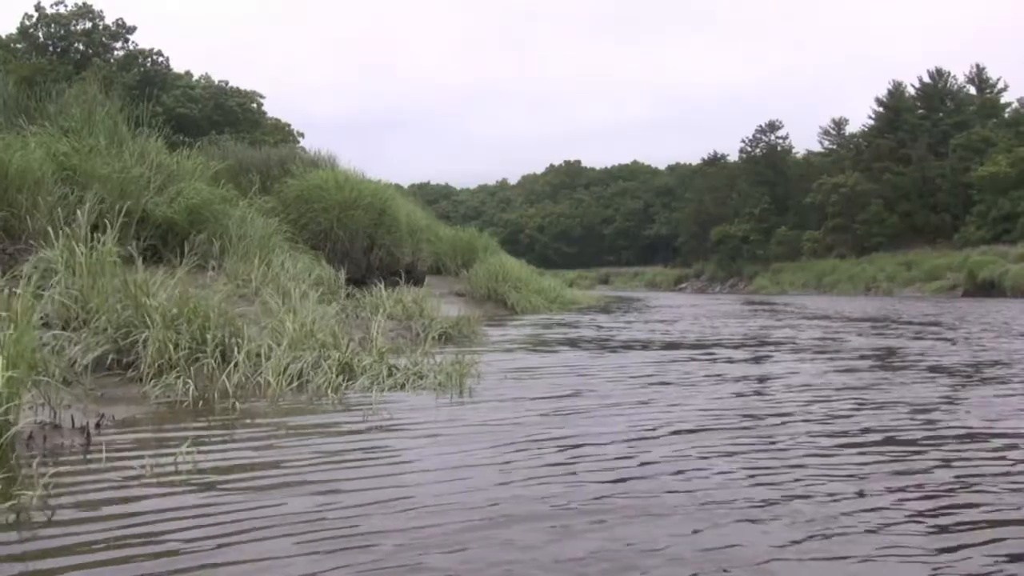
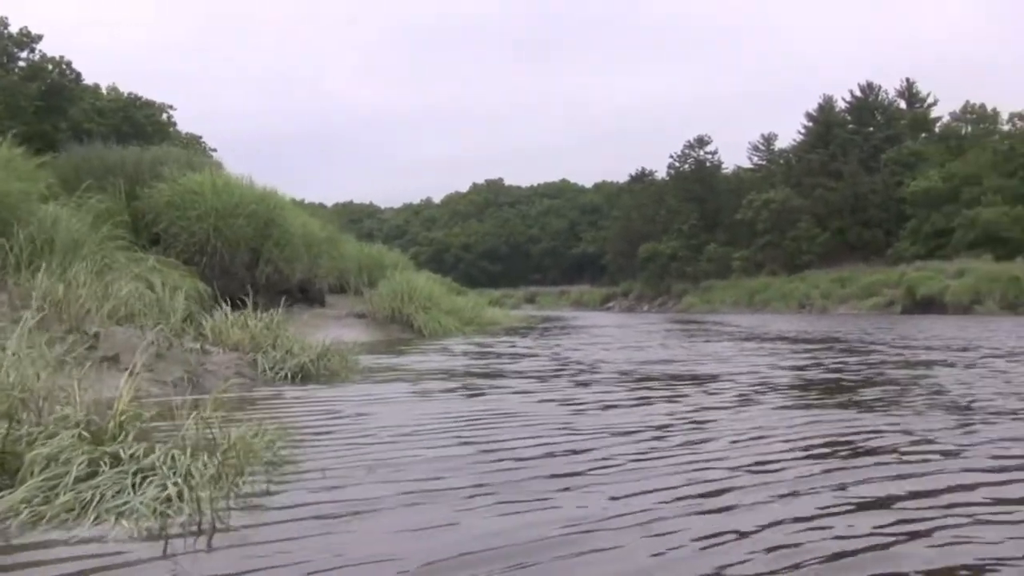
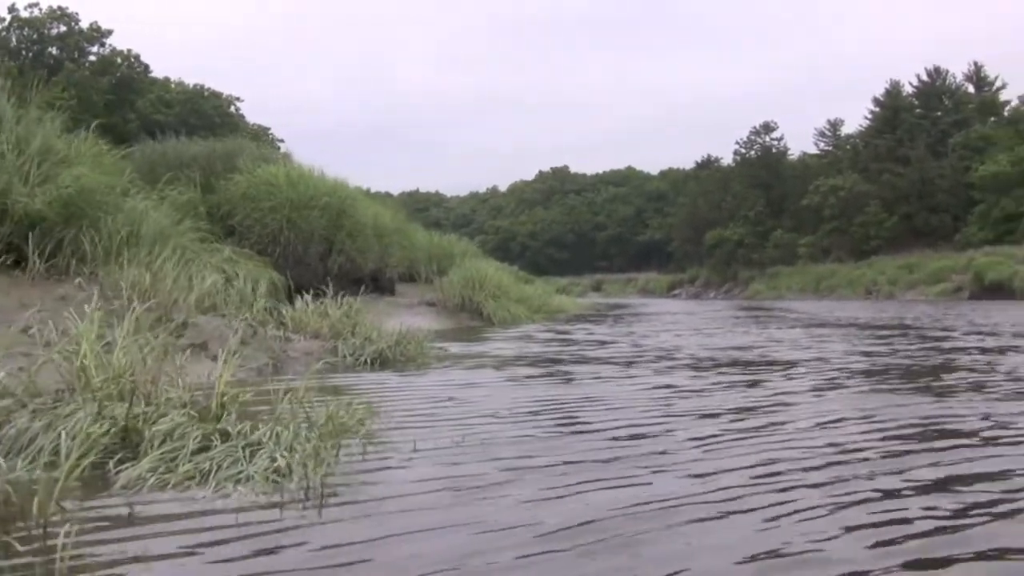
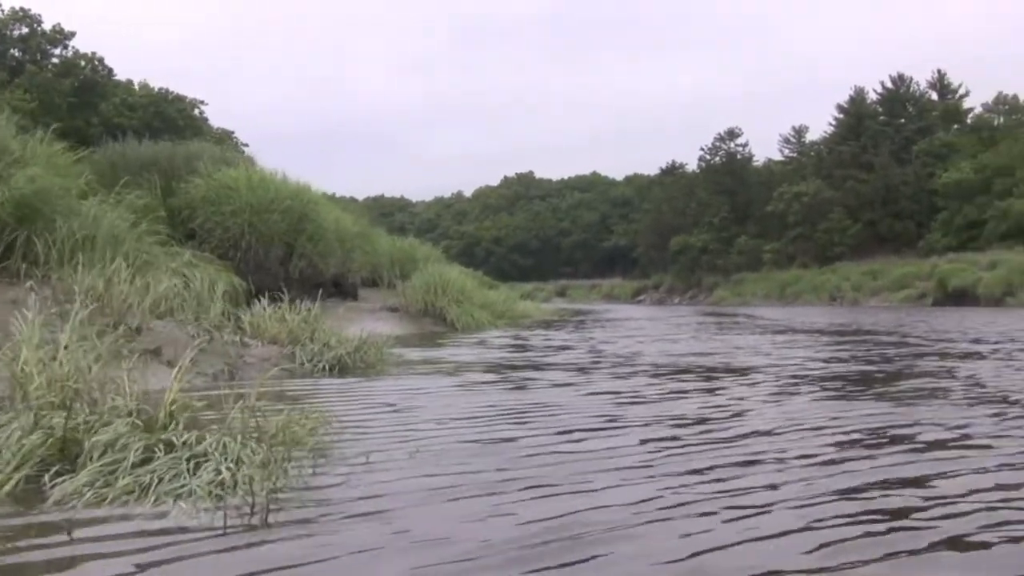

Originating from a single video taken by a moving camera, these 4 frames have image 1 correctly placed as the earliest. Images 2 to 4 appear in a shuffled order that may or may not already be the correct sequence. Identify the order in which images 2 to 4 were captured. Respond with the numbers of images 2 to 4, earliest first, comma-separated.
3, 4, 2
